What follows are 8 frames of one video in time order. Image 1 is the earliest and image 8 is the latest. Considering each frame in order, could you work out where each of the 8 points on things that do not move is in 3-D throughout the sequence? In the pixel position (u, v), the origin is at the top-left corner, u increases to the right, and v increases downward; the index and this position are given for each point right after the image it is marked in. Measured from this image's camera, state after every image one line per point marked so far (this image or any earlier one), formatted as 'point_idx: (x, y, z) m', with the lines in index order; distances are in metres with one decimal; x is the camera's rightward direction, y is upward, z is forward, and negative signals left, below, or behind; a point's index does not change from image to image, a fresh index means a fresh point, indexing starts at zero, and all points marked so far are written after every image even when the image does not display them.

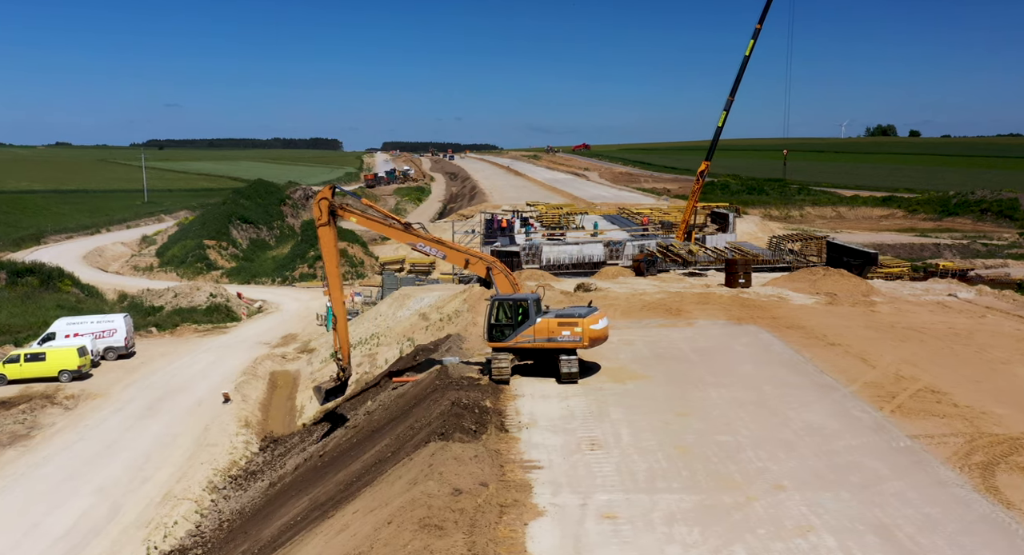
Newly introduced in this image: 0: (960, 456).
0: (+6.3, -2.5, +10.6) m
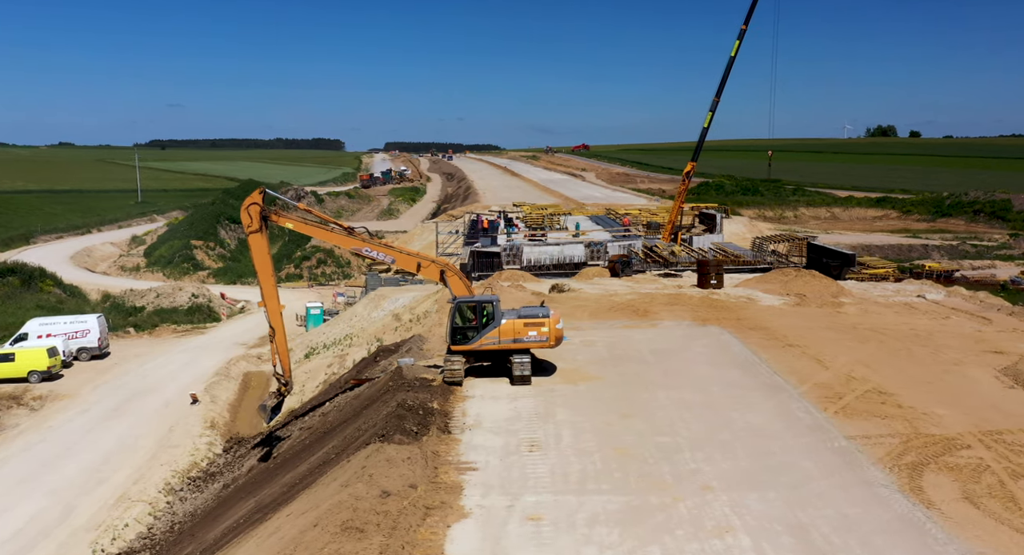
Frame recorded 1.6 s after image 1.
0: (+5.4, -2.5, +10.8) m
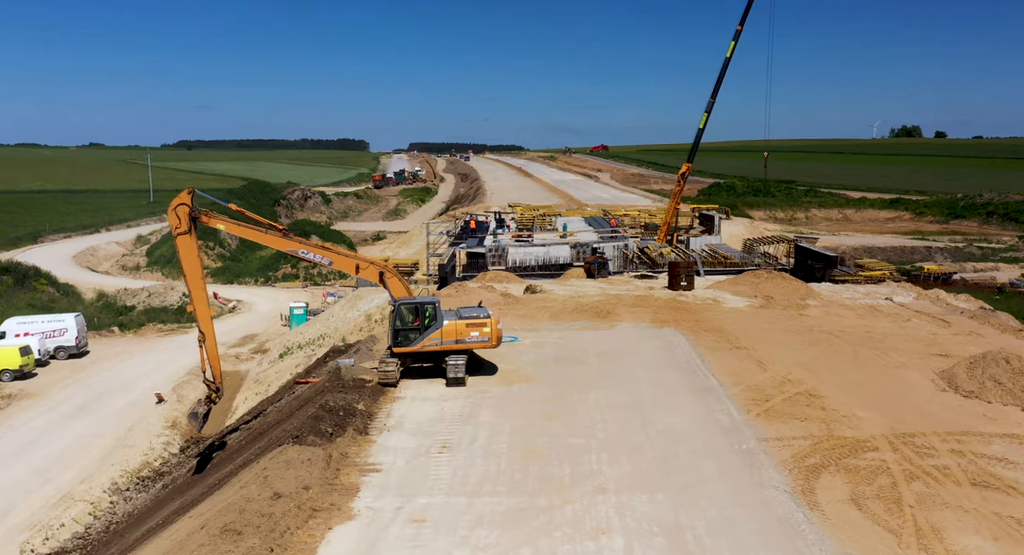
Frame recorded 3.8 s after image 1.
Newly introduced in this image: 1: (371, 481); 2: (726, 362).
0: (+4.1, -2.6, +10.9) m
1: (-1.8, -2.6, +9.9) m
2: (+5.2, -2.1, +18.7) m
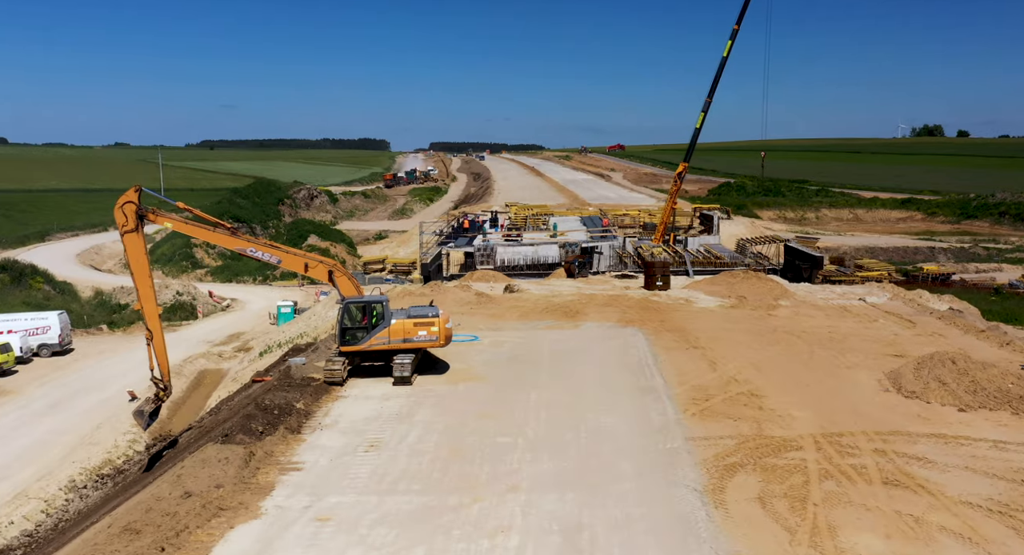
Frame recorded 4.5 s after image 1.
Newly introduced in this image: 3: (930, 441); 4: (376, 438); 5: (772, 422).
0: (+3.0, -2.6, +11.0) m
1: (-2.9, -2.6, +9.9) m
2: (+4.0, -2.1, +18.8) m
3: (+6.6, -2.6, +12.0) m
4: (-2.1, -2.5, +11.9) m
5: (+4.5, -2.5, +13.0) m
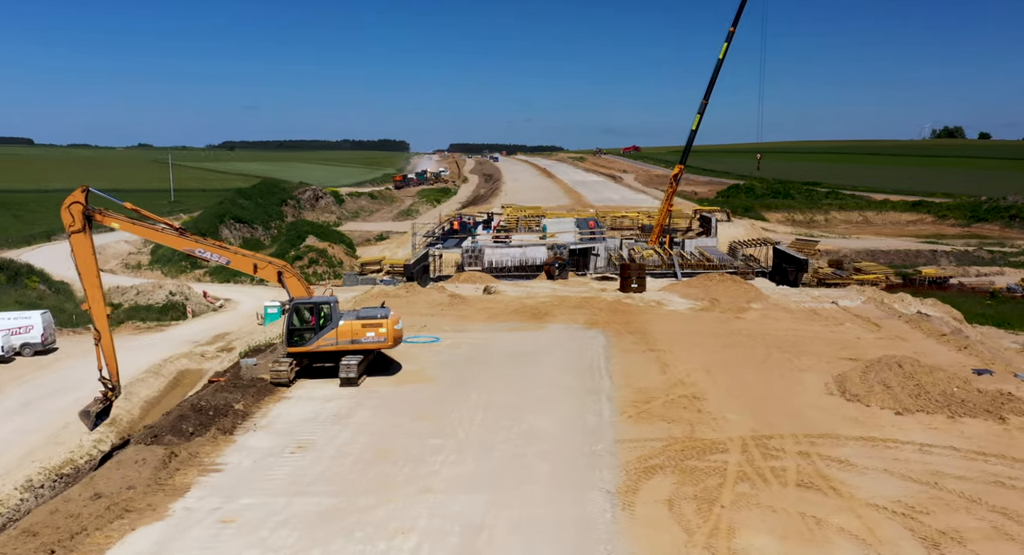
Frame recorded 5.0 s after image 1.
0: (+1.9, -2.7, +11.1) m
1: (-4.0, -2.7, +10.0) m
2: (+2.9, -2.2, +18.9) m
3: (+5.5, -2.7, +12.2) m
4: (-3.2, -2.6, +12.0) m
5: (+3.4, -2.6, +13.2) m
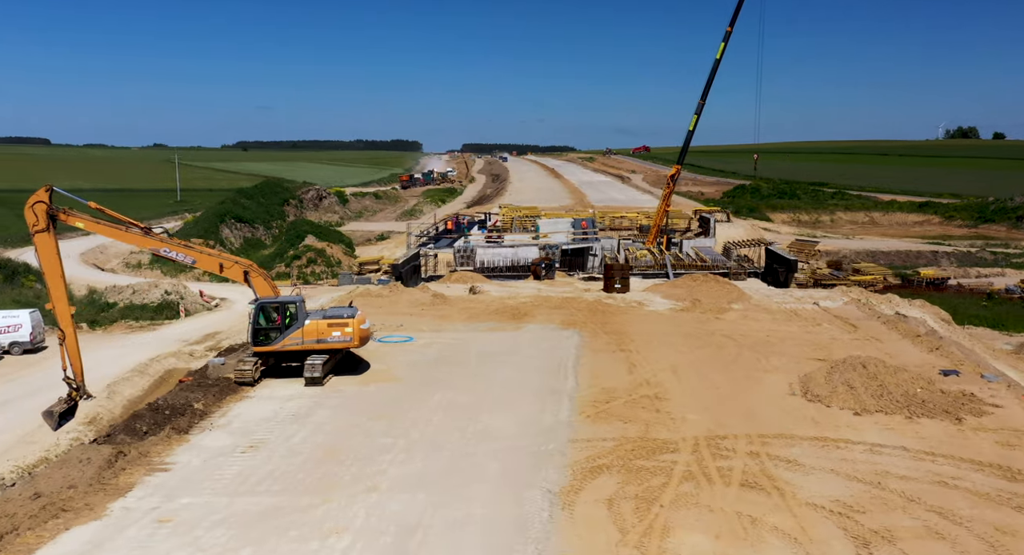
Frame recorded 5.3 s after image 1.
0: (+1.1, -2.7, +11.1) m
1: (-4.7, -2.7, +10.0) m
2: (+2.1, -2.2, +19.0) m
3: (+4.8, -2.7, +12.2) m
4: (-4.0, -2.5, +12.0) m
5: (+2.6, -2.6, +13.2) m
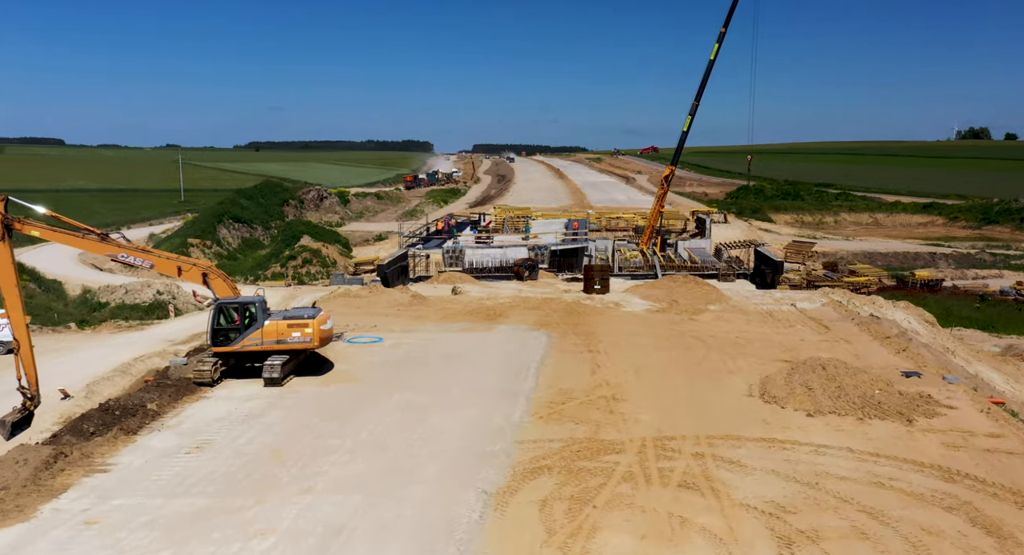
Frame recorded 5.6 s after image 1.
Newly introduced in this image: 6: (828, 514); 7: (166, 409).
0: (+0.3, -2.7, +11.2) m
1: (-5.6, -2.7, +10.0) m
2: (+1.2, -2.2, +19.0) m
3: (+3.9, -2.7, +12.3) m
4: (-4.8, -2.6, +12.0) m
5: (+1.8, -2.6, +13.3) m
6: (+3.9, -2.9, +9.3) m
7: (-6.4, -2.4, +14.0) m
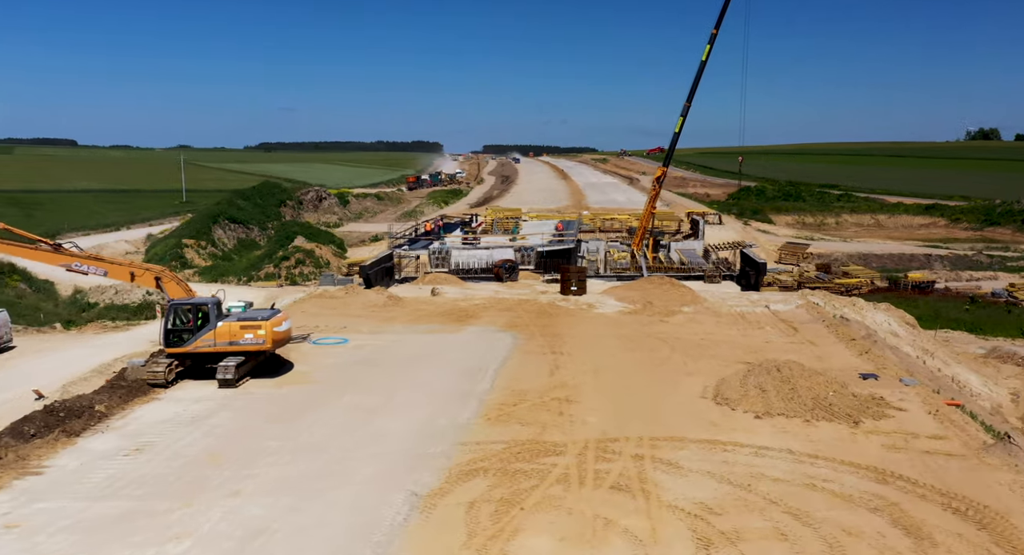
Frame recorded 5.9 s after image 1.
0: (-0.6, -2.7, +11.2) m
1: (-6.5, -2.7, +10.0) m
2: (+0.2, -2.3, +19.1) m
3: (+3.0, -2.8, +12.4) m
4: (-5.7, -2.6, +12.0) m
5: (+0.8, -2.6, +13.4) m
6: (+3.0, -3.0, +9.4) m
7: (-7.3, -2.4, +14.0) m
